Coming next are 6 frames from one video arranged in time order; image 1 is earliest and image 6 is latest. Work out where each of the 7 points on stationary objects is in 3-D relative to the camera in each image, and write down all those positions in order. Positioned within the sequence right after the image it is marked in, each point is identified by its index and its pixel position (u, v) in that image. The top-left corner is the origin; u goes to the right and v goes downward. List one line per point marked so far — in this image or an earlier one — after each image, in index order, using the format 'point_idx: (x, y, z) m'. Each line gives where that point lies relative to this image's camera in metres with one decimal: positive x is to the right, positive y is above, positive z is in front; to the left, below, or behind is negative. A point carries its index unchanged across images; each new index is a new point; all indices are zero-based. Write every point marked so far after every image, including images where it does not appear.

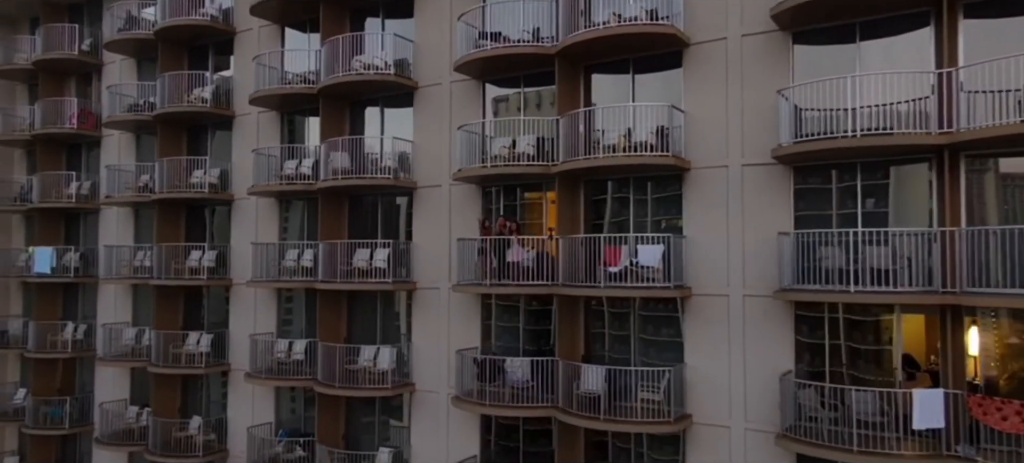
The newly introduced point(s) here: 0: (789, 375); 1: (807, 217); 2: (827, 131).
0: (+4.3, -2.2, +13.4) m
1: (+4.7, +0.2, +13.9) m
2: (+4.7, +1.5, +13.2) m
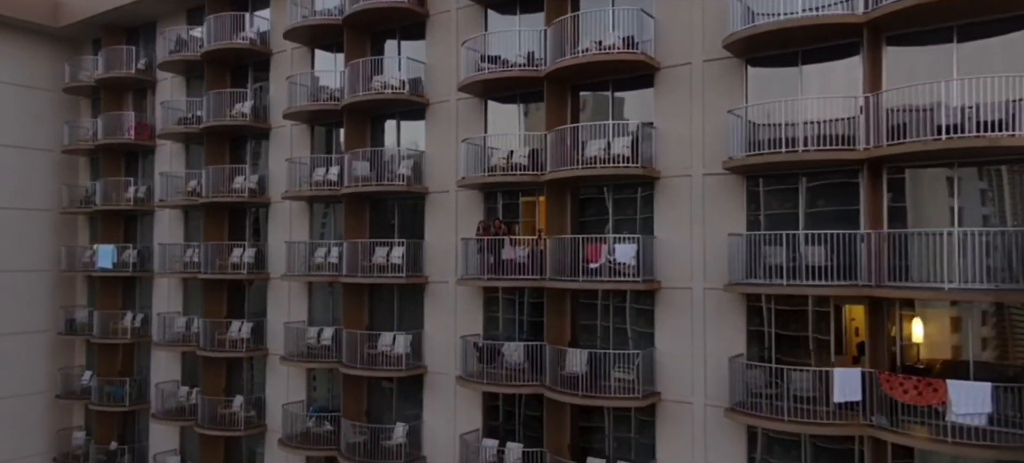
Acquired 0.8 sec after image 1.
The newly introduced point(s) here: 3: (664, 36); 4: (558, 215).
0: (+4.0, -2.2, +15.5) m
1: (+4.5, +0.2, +15.9) m
2: (+4.5, +1.4, +15.2) m
3: (+3.0, +3.8, +17.2) m
4: (+1.0, +0.3, +17.9) m
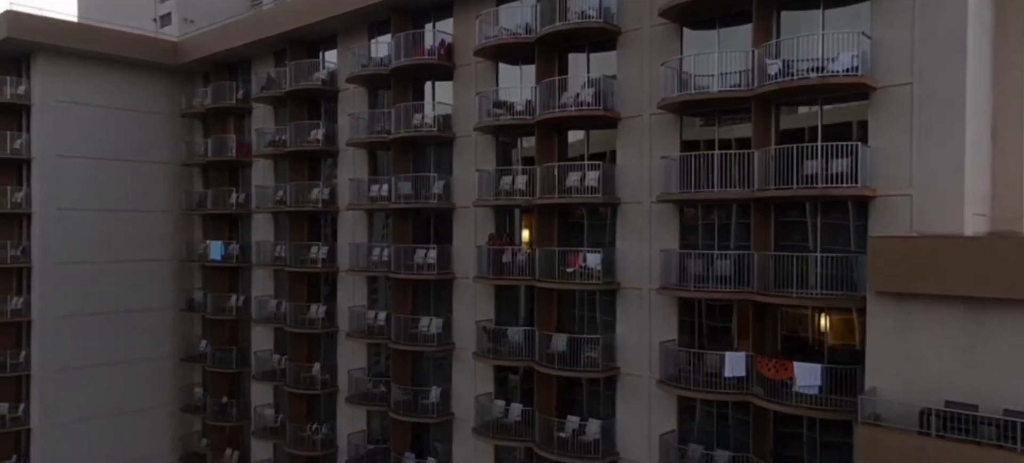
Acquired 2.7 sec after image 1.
0: (+3.7, -2.6, +20.7) m
1: (+4.2, -0.2, +20.9) m
2: (+4.1, +1.0, +20.2) m
3: (+2.8, +3.5, +22.2) m
4: (+0.9, 0.0, +23.3) m
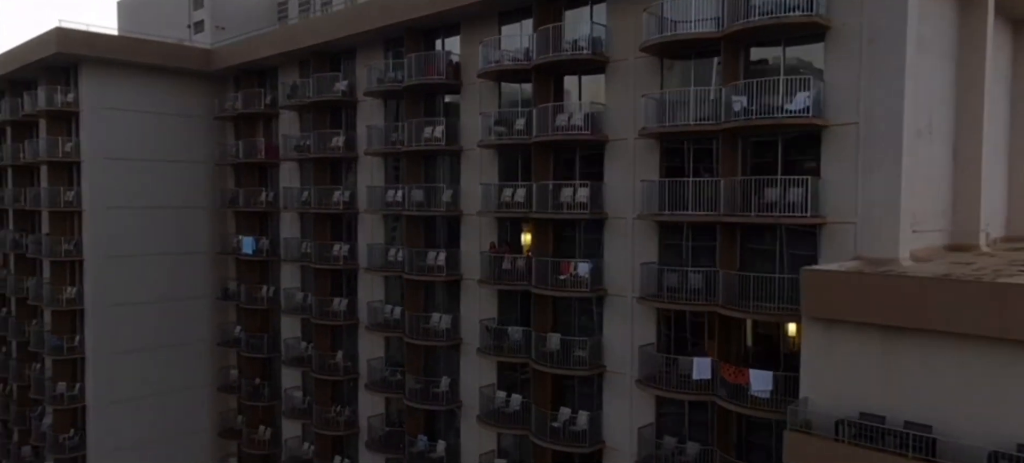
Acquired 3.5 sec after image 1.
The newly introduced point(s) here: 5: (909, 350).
0: (+3.6, -3.0, +23.1) m
1: (+4.1, -0.6, +23.2) m
2: (+3.9, +0.6, +22.5) m
3: (+2.8, +3.1, +24.4) m
4: (+0.9, -0.3, +25.7) m
5: (+7.1, -2.1, +15.8) m
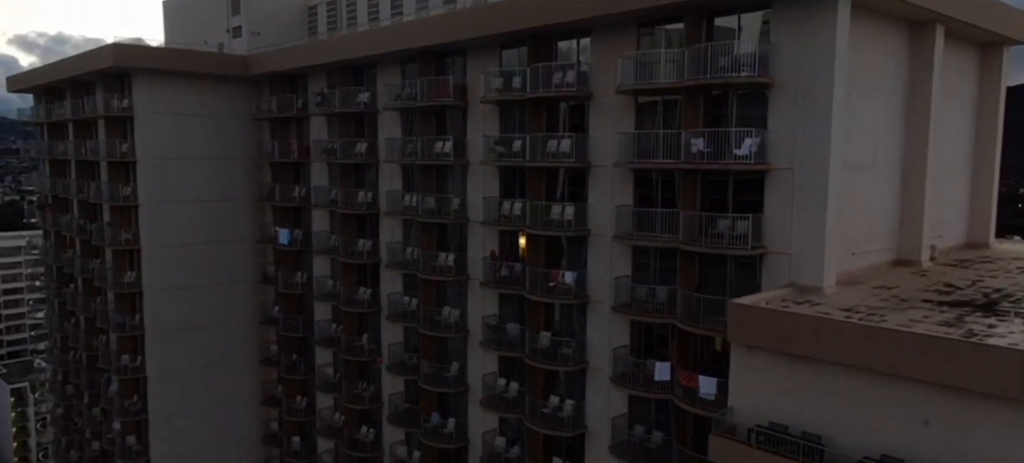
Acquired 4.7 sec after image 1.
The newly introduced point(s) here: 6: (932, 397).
0: (+3.3, -3.6, +26.8) m
1: (+3.9, -1.1, +26.7) m
2: (+3.7, 0.0, +25.9) m
3: (+2.6, +2.7, +27.8) m
4: (+0.8, -0.6, +29.3) m
5: (+6.5, -3.1, +19.2) m
6: (+8.2, -3.2, +17.5) m
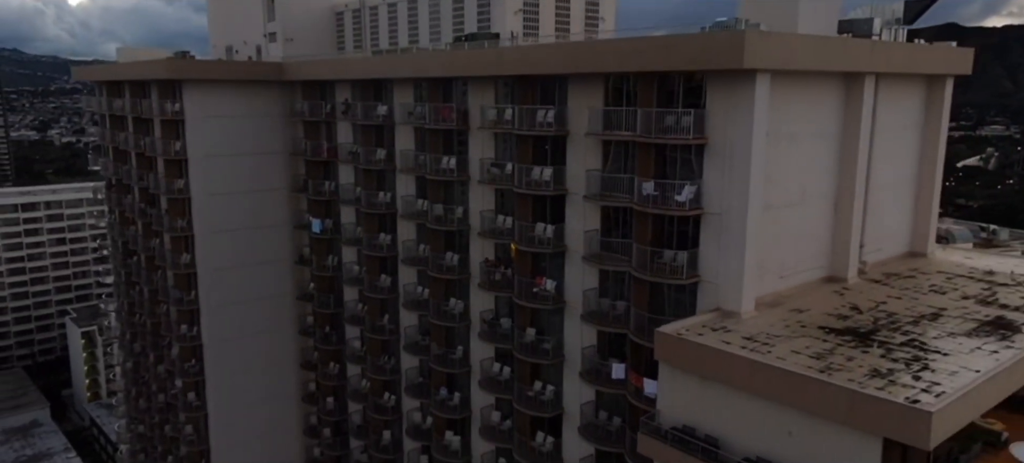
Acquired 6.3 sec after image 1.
0: (+2.8, -4.3, +32.3) m
1: (+3.4, -1.9, +32.0) m
2: (+3.1, -0.8, +31.1) m
3: (+2.1, +2.0, +32.8) m
4: (+0.4, -1.1, +34.7) m
5: (+5.6, -4.5, +24.6) m
6: (+7.3, -4.7, +22.8) m
